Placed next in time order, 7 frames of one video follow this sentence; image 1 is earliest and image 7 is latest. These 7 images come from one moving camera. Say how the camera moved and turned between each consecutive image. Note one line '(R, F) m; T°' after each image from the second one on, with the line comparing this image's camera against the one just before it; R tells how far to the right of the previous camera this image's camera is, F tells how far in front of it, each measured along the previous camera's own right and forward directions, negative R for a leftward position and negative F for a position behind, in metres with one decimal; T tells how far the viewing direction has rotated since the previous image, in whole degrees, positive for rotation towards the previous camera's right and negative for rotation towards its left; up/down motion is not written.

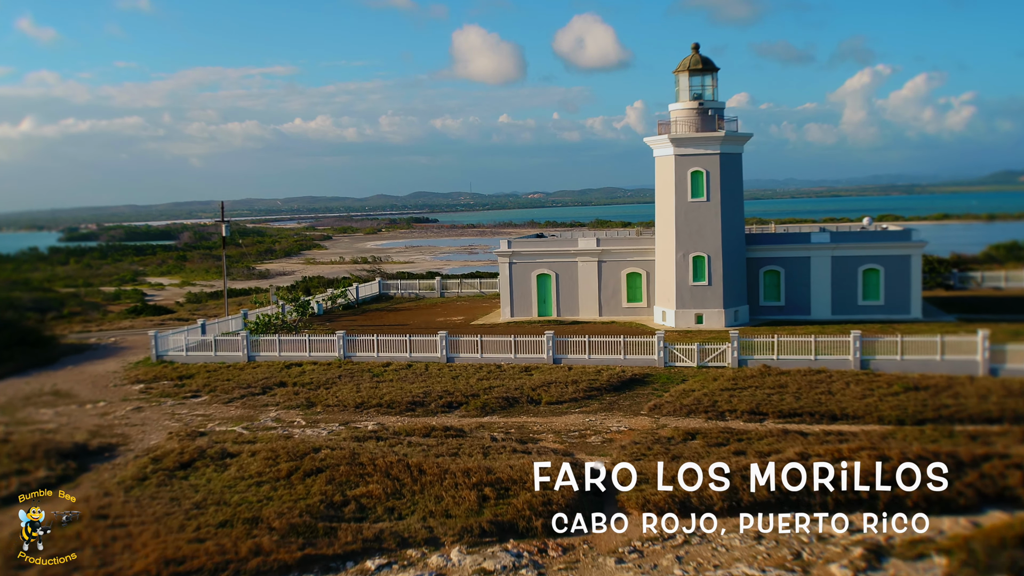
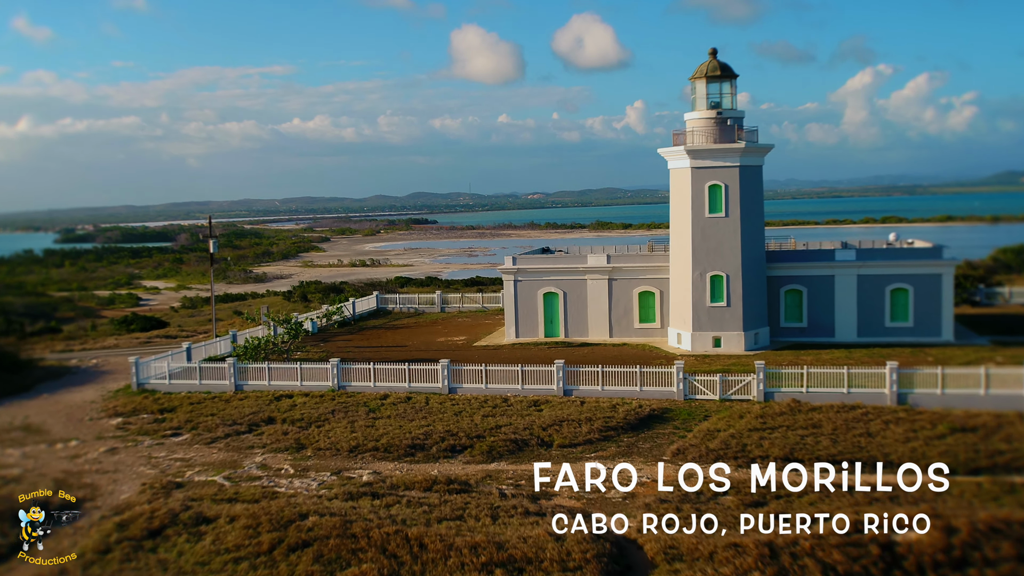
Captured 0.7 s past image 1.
(0.0, +0.2) m; 0°
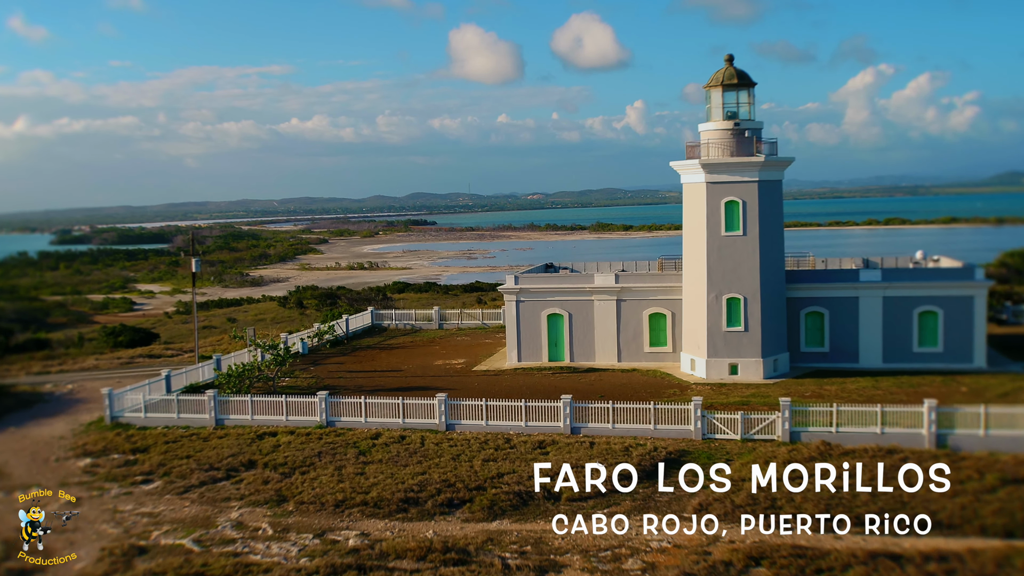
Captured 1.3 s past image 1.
(0.0, +0.2) m; 0°
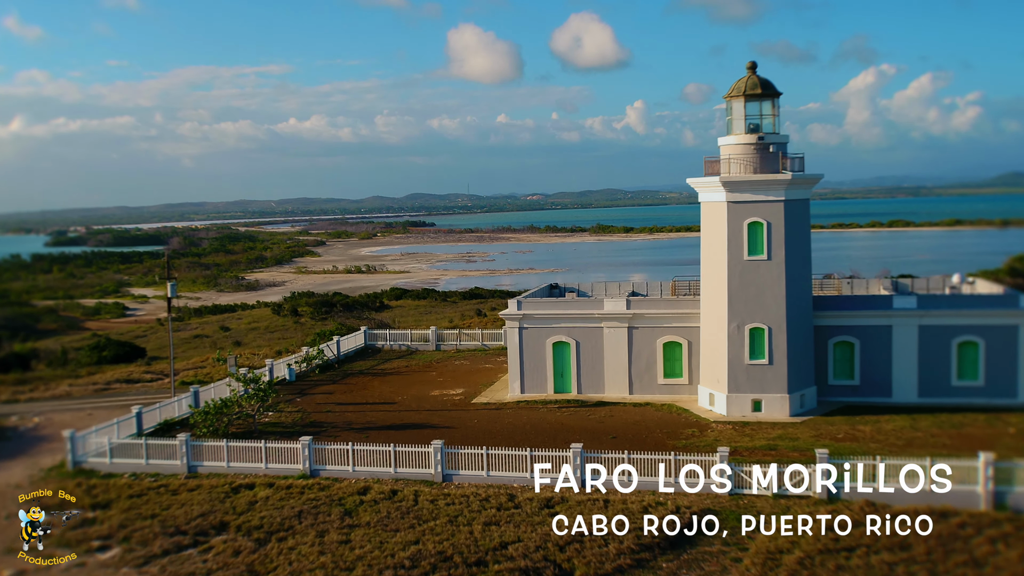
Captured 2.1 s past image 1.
(0.0, +0.3) m; 0°
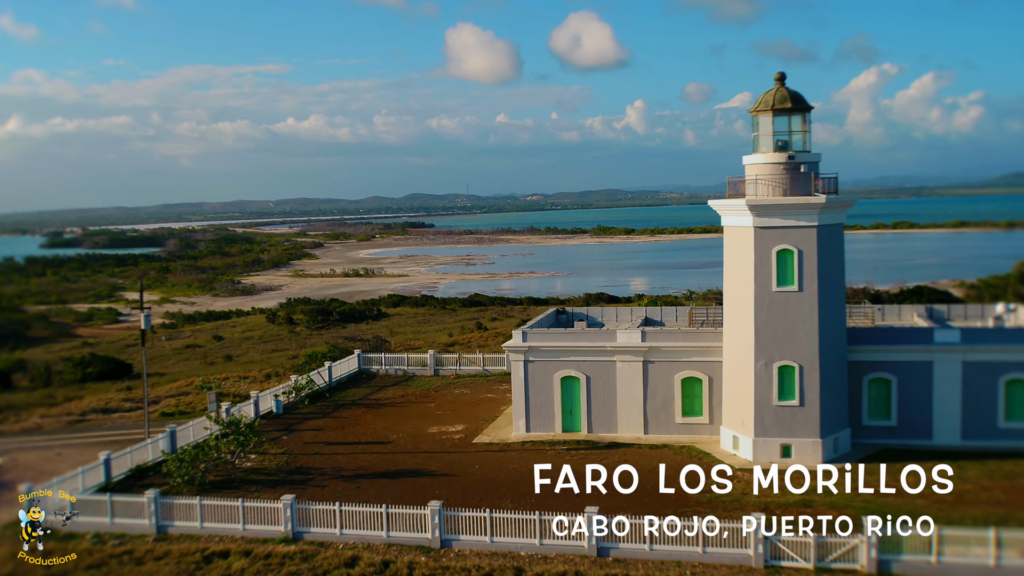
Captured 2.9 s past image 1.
(0.0, +0.3) m; 0°
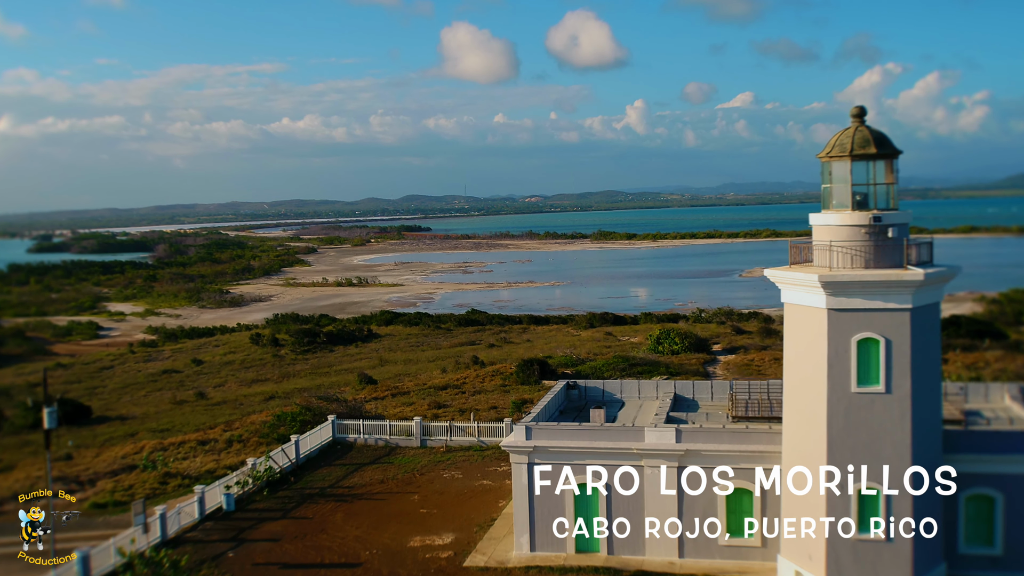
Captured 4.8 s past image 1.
(0.0, +0.7) m; 0°
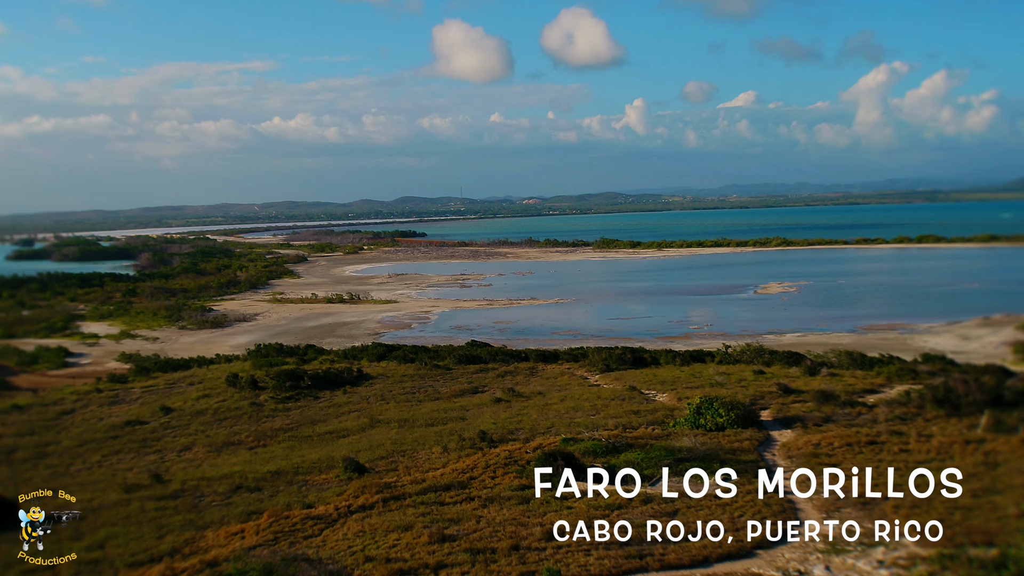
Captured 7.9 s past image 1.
(-0.1, +1.1) m; 0°
